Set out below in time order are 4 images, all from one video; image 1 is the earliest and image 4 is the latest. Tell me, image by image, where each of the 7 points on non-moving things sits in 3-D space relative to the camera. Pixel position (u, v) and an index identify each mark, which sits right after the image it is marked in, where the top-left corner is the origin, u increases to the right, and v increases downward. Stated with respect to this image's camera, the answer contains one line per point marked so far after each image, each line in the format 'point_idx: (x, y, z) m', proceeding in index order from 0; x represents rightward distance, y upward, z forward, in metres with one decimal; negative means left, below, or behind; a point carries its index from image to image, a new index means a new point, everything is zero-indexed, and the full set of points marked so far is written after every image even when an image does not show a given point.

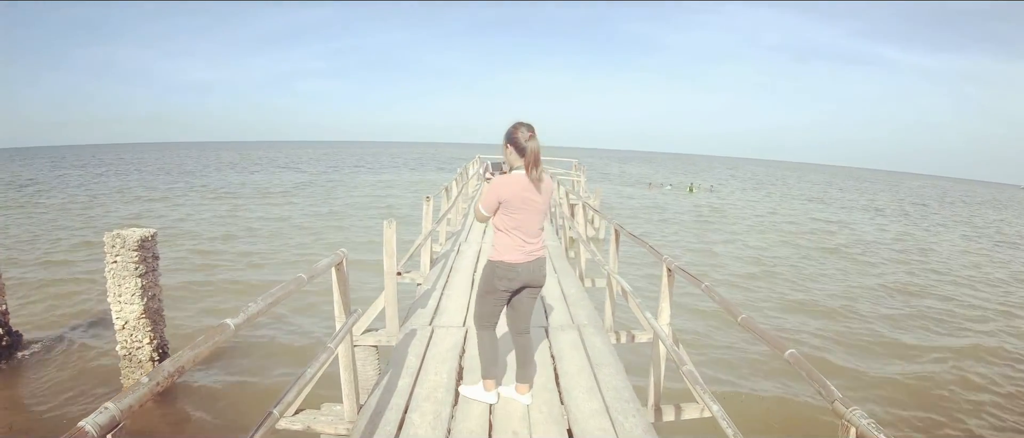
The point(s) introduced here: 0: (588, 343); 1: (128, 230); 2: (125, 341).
0: (+0.6, -1.0, +4.0) m
1: (-4.6, -0.2, +5.9) m
2: (-4.9, -1.6, +6.1) m
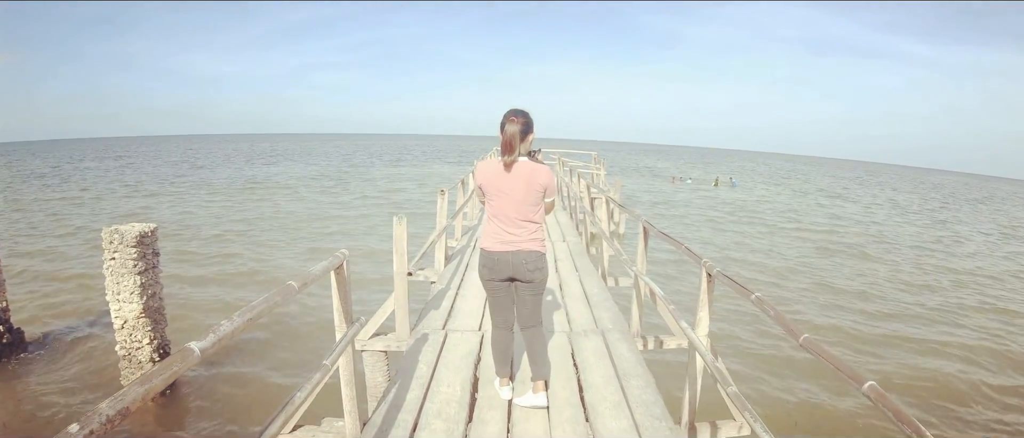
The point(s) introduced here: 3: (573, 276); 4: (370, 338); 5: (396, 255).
0: (+0.8, -1.0, +3.7) m
1: (-4.4, -0.1, +5.7) m
2: (-4.7, -1.5, +6.0) m
3: (+0.7, -0.7, +5.6) m
4: (-1.2, -1.0, +4.0) m
5: (-0.9, -0.3, +3.7) m
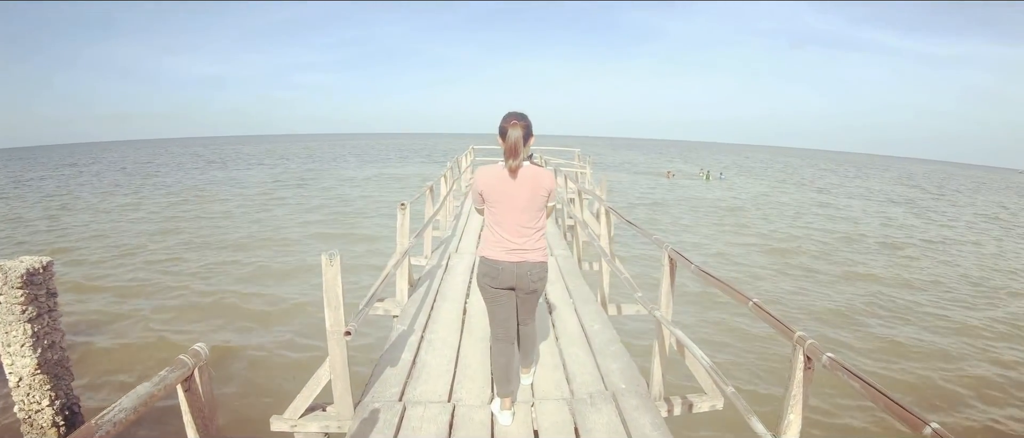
0: (+0.7, -1.2, +2.7) m
1: (-4.6, -0.4, +4.5) m
2: (-4.8, -1.8, +4.8) m
3: (+0.5, -0.8, +4.6) m
4: (-1.3, -1.2, +2.9) m
5: (-1.0, -0.5, +2.6) m
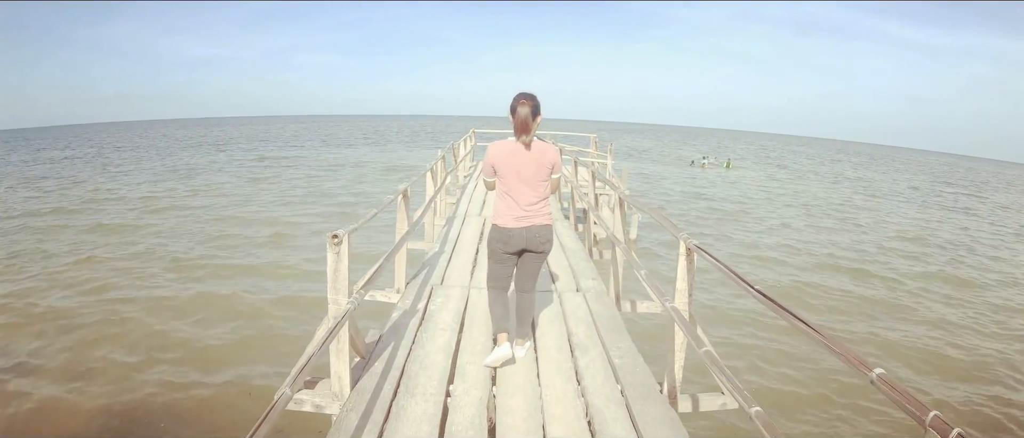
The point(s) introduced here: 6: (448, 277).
0: (+0.7, -1.5, +0.9) m
1: (-4.5, -0.5, +2.7) m
2: (-4.8, -1.9, +3.1) m
3: (+0.6, -1.0, +2.8) m
4: (-1.2, -1.4, +1.1) m
5: (-0.9, -0.7, +0.8) m
6: (-0.6, -0.5, +4.6) m
